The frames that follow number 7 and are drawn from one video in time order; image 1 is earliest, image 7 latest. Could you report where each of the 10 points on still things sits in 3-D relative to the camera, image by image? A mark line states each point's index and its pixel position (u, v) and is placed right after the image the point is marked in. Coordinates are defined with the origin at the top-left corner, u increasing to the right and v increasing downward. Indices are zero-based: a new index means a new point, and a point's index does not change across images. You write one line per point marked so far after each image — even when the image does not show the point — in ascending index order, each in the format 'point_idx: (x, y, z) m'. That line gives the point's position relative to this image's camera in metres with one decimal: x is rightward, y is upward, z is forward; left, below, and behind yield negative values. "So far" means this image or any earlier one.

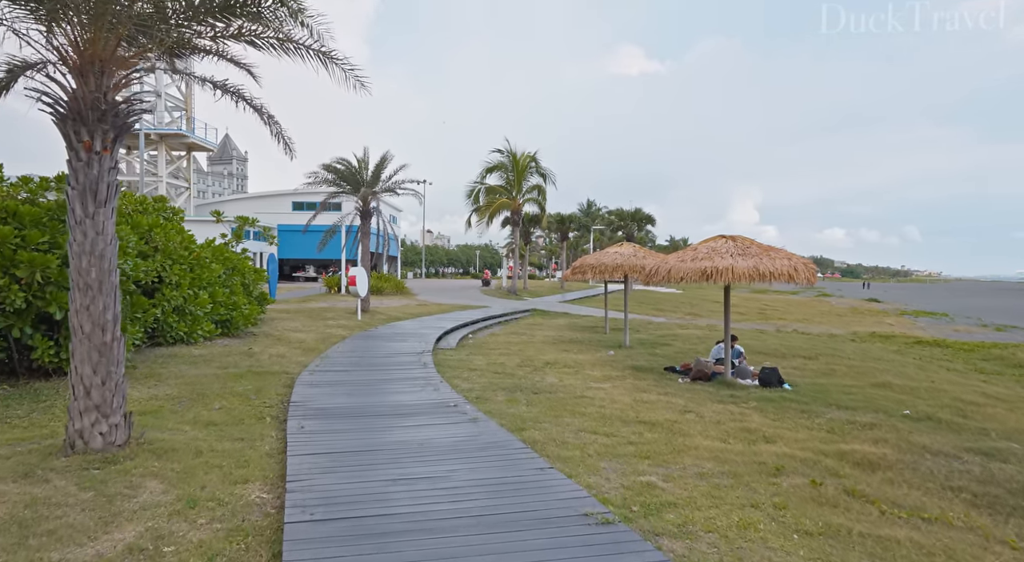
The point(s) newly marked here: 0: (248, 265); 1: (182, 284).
0: (-7.0, +0.5, +15.3) m
1: (-6.2, -0.1, +10.9) m
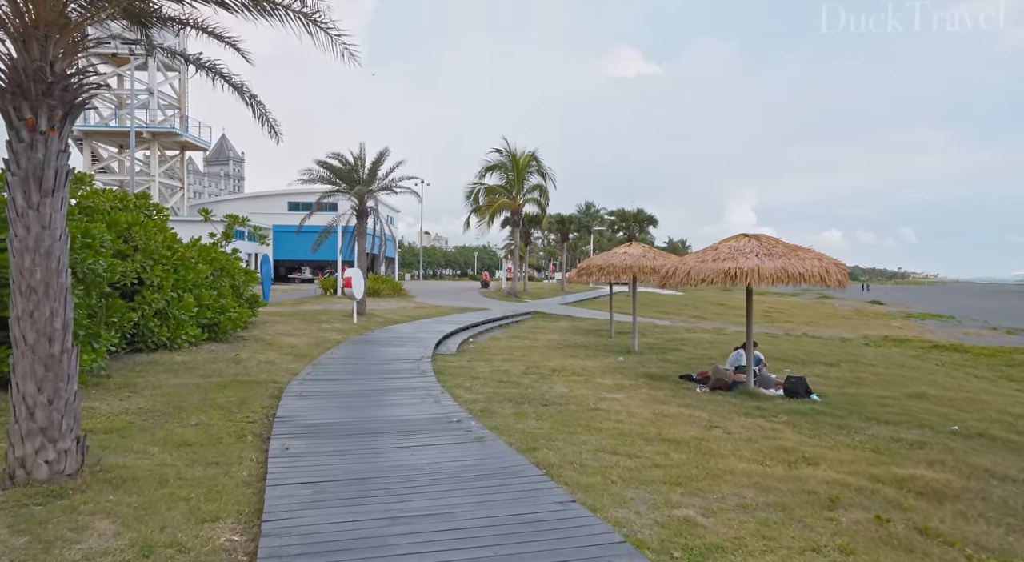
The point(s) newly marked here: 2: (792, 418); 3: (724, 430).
0: (-6.9, +0.4, +14.6) m
1: (-6.1, -0.1, +10.2) m
2: (+3.4, -1.6, +7.0) m
3: (+2.3, -1.6, +6.4) m
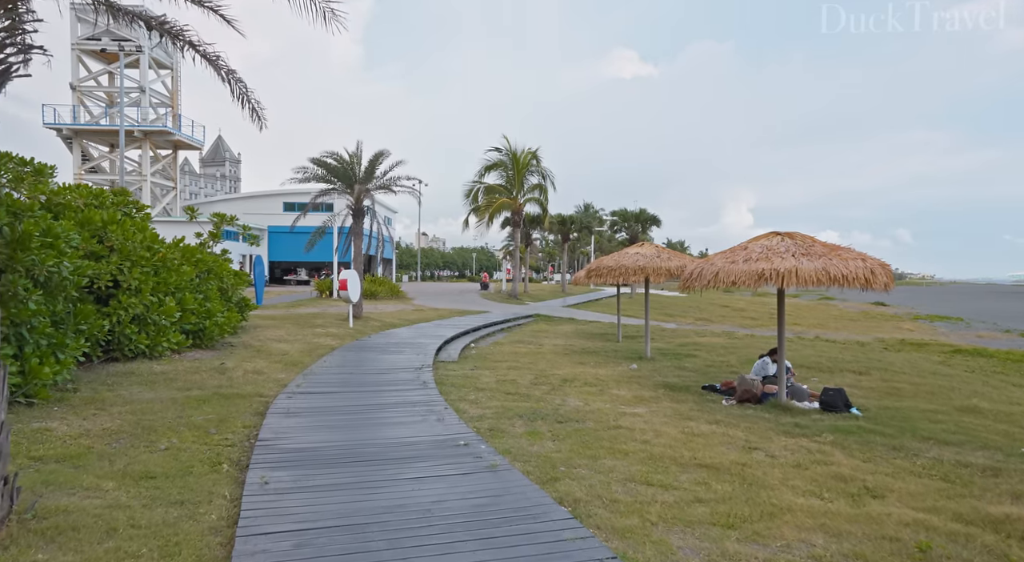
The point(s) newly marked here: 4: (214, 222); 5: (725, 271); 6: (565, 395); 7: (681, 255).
0: (-6.8, +0.3, +13.9) m
1: (-6.0, -0.1, +9.4) m
2: (+3.5, -1.7, +6.2) m
3: (+2.5, -1.7, +5.7) m
4: (-7.0, +1.4, +13.7) m
5: (+2.7, +0.1, +7.4) m
6: (+0.8, -1.6, +8.4) m
7: (+3.5, +0.5, +12.0) m
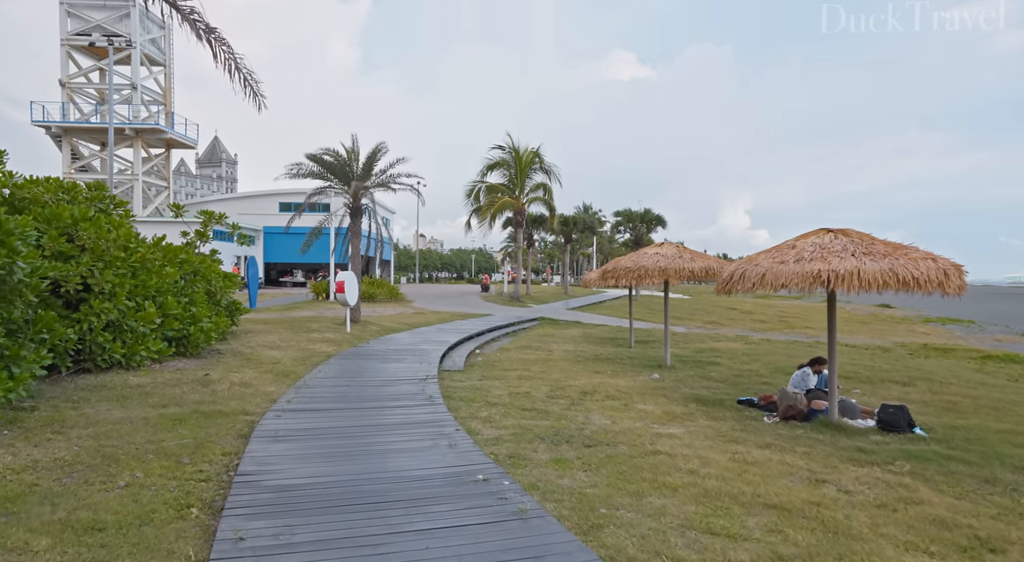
0: (-6.6, +0.3, +13.0) m
1: (-5.8, -0.2, +8.5) m
2: (+3.7, -1.7, +5.4) m
3: (+2.7, -1.7, +4.8) m
4: (-6.8, +1.3, +12.8) m
5: (+2.9, +0.1, +6.5) m
6: (+1.0, -1.7, +7.5) m
7: (+3.7, +0.5, +11.1) m
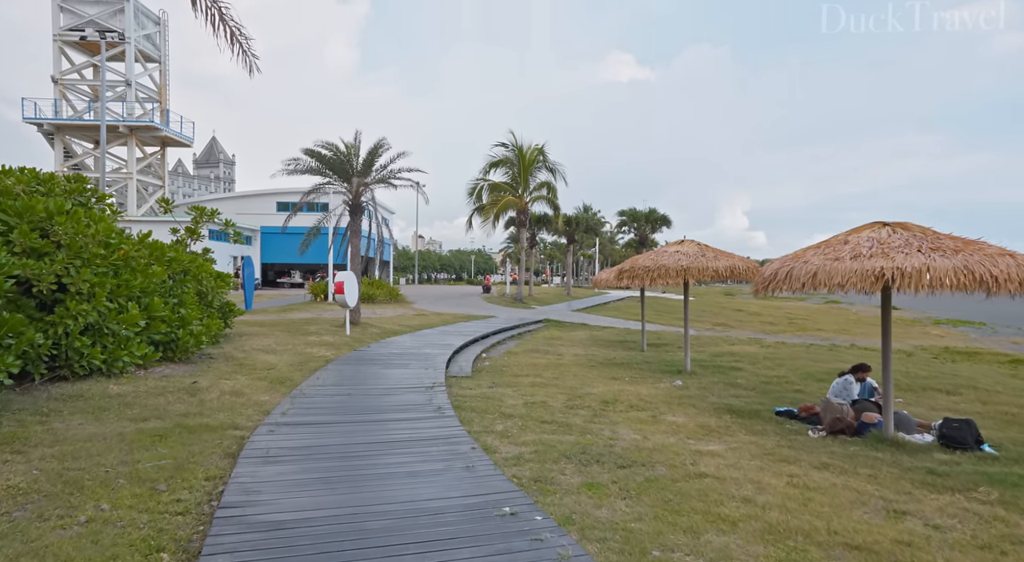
0: (-6.5, +0.3, +12.2) m
1: (-5.6, -0.2, +7.8) m
2: (+3.9, -1.7, +4.7) m
3: (+2.9, -1.7, +4.1) m
4: (-6.6, +1.3, +12.1) m
5: (+3.1, +0.1, +5.8) m
6: (+1.2, -1.7, +6.8) m
7: (+3.9, +0.5, +10.4) m
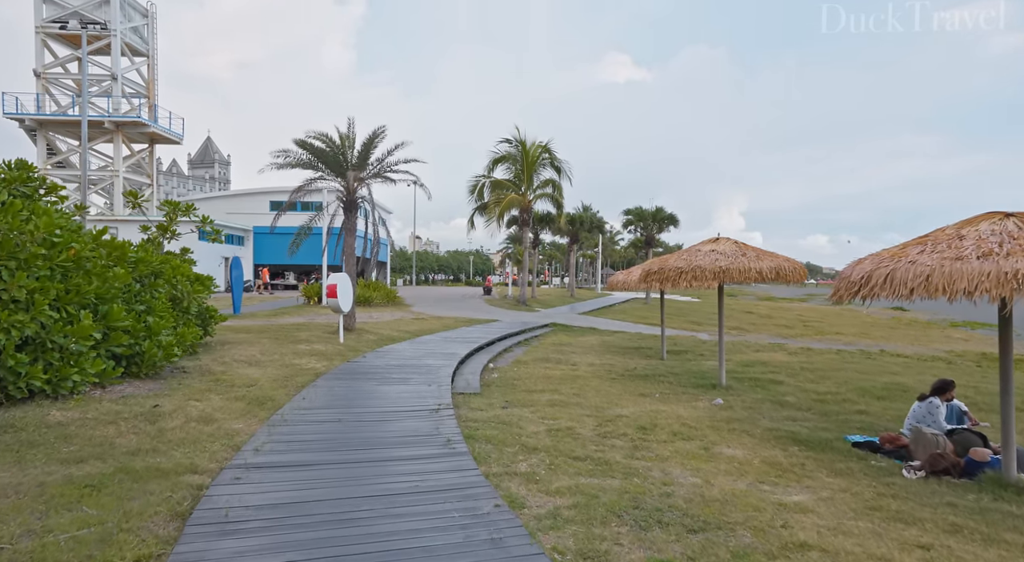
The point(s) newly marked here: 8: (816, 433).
0: (-6.2, +0.2, +11.0) m
1: (-5.3, -0.2, +6.5) m
2: (+4.2, -1.7, +3.4) m
3: (+3.2, -1.7, +2.9) m
4: (-6.4, +1.3, +10.8) m
5: (+3.4, +0.1, +4.6) m
6: (+1.4, -1.7, +5.5) m
7: (+4.1, +0.4, +9.2) m
8: (+3.4, -1.7, +6.5) m
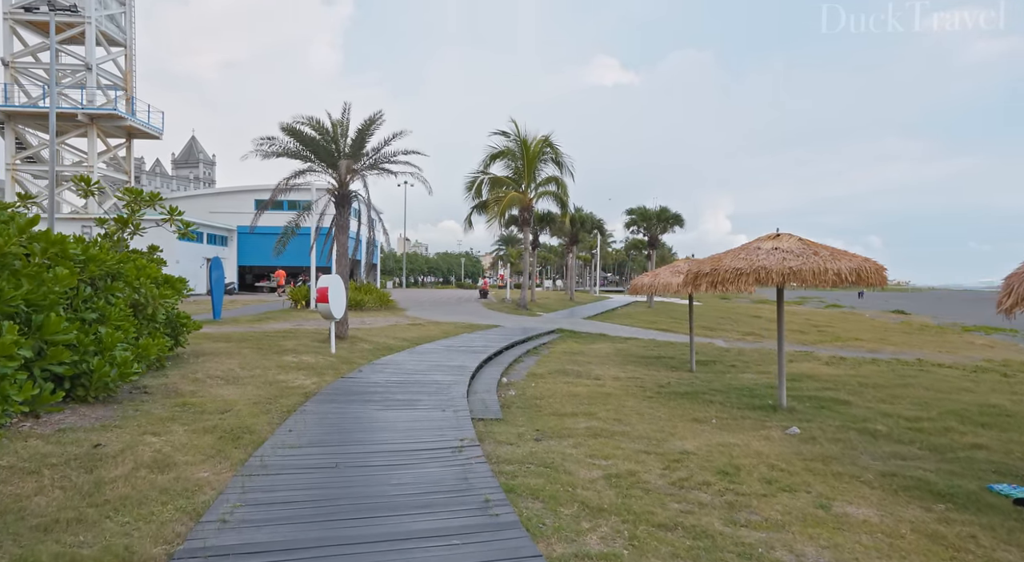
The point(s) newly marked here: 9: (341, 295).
0: (-5.9, +0.2, +9.4) m
1: (-4.9, -0.3, +4.9) m
2: (+4.7, -1.7, +2.0) m
3: (+3.7, -1.8, +1.5) m
4: (-6.1, +1.2, +9.2) m
5: (+3.8, 0.0, +3.1) m
6: (+1.9, -1.8, +4.1) m
7: (+4.5, +0.4, +7.8) m
8: (+3.8, -1.7, +5.1) m
9: (-4.0, -0.3, +13.6) m
